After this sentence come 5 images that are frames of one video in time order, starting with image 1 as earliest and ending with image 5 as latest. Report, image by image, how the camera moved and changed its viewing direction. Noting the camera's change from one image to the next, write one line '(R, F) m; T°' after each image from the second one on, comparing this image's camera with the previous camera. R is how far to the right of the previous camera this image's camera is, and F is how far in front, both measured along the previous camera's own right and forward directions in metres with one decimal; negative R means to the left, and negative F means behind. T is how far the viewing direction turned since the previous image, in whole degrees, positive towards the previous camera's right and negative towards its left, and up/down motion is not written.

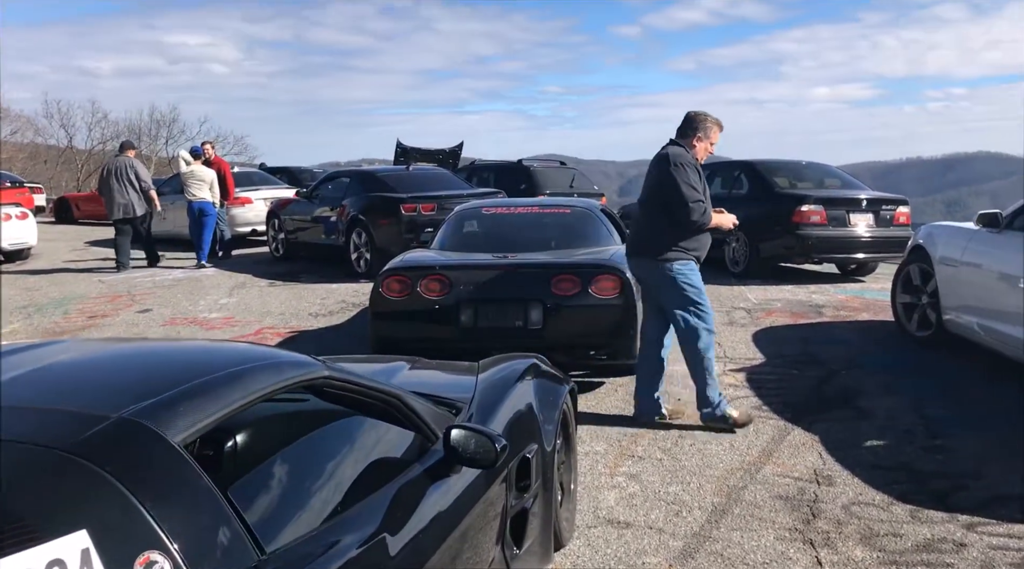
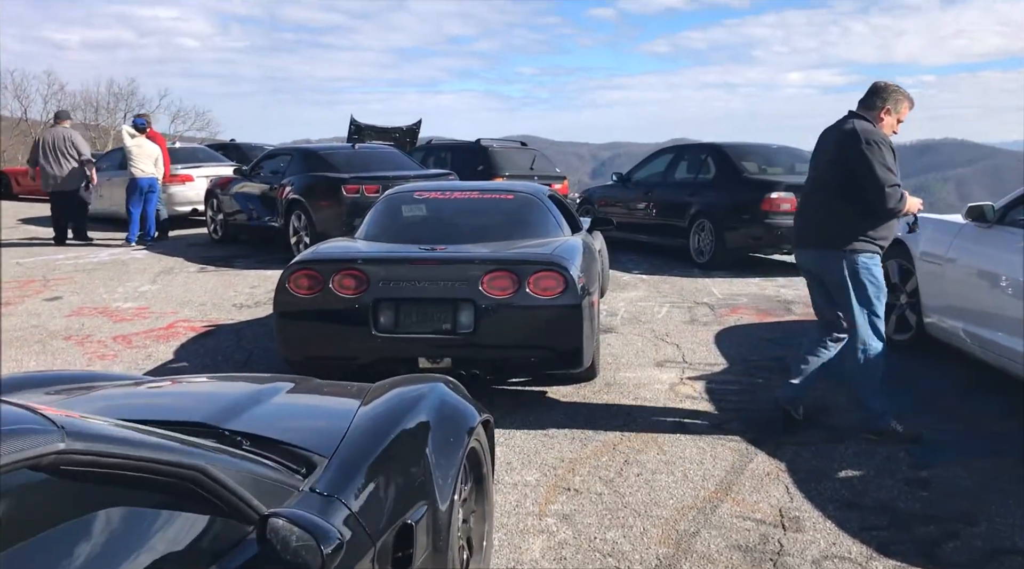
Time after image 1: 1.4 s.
(+0.3, +0.7) m; +2°
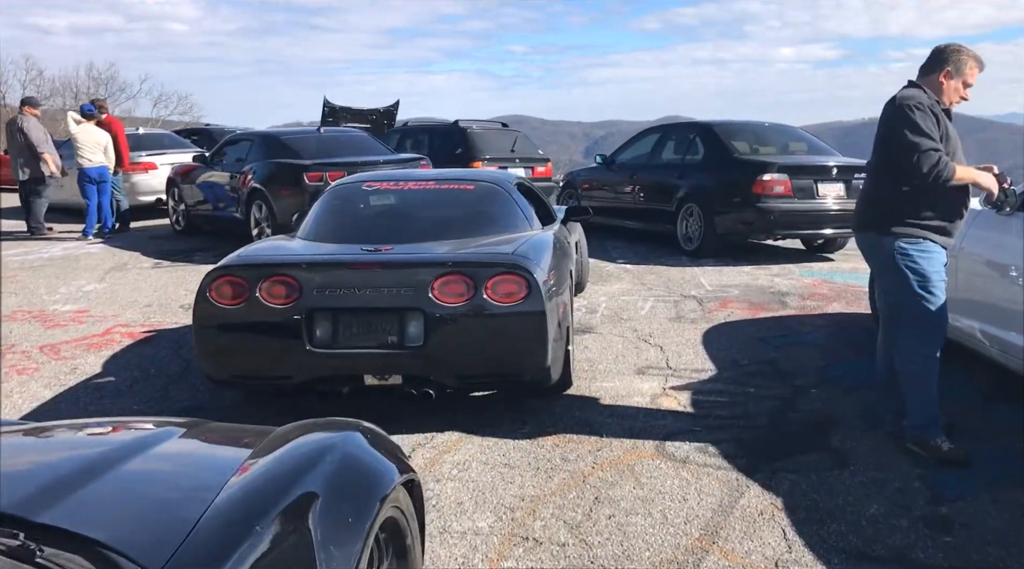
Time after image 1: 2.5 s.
(+0.2, +0.6) m; 0°
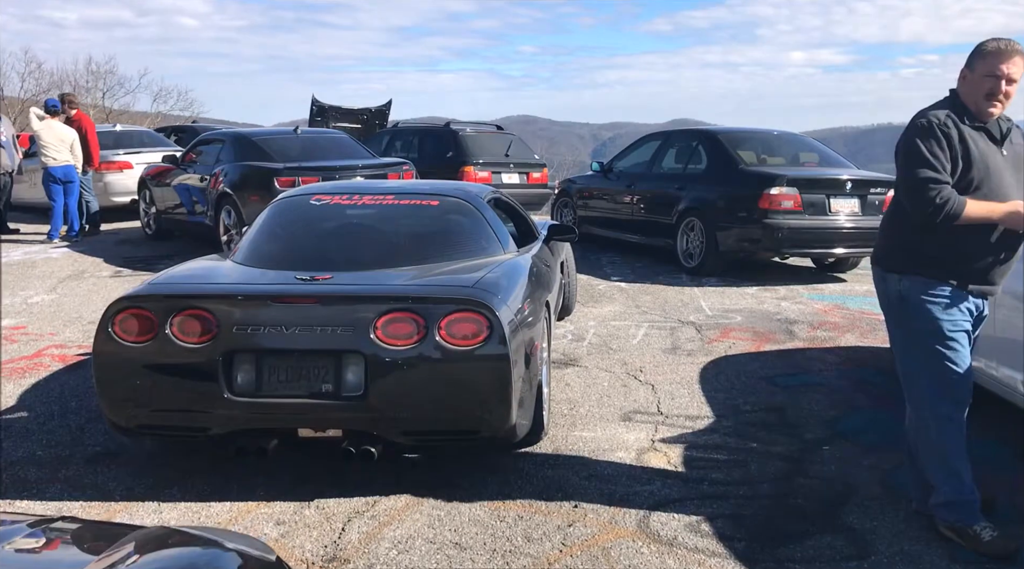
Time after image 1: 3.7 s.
(+0.2, +0.7) m; 0°
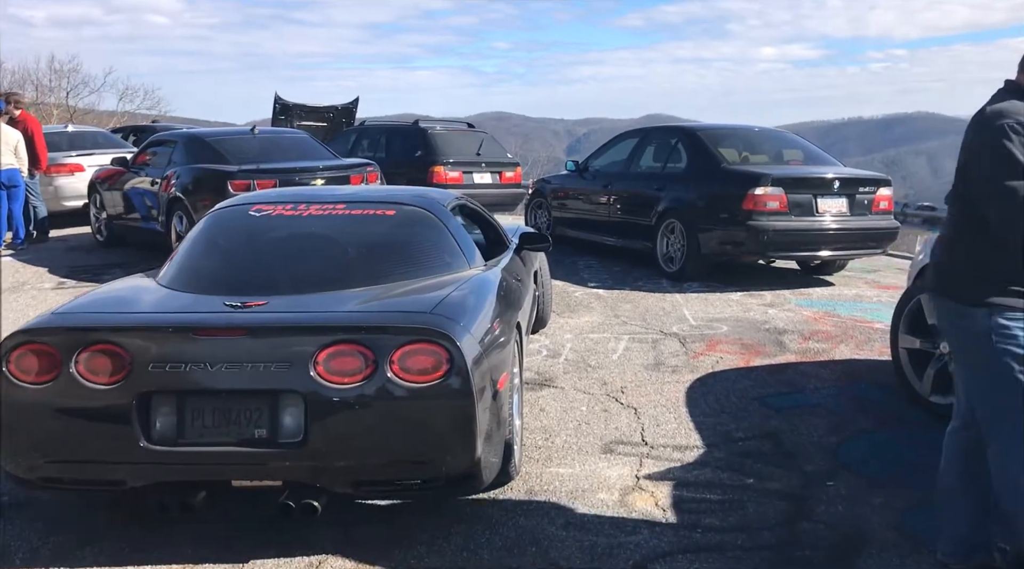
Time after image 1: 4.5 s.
(+0.1, +0.5) m; +2°
